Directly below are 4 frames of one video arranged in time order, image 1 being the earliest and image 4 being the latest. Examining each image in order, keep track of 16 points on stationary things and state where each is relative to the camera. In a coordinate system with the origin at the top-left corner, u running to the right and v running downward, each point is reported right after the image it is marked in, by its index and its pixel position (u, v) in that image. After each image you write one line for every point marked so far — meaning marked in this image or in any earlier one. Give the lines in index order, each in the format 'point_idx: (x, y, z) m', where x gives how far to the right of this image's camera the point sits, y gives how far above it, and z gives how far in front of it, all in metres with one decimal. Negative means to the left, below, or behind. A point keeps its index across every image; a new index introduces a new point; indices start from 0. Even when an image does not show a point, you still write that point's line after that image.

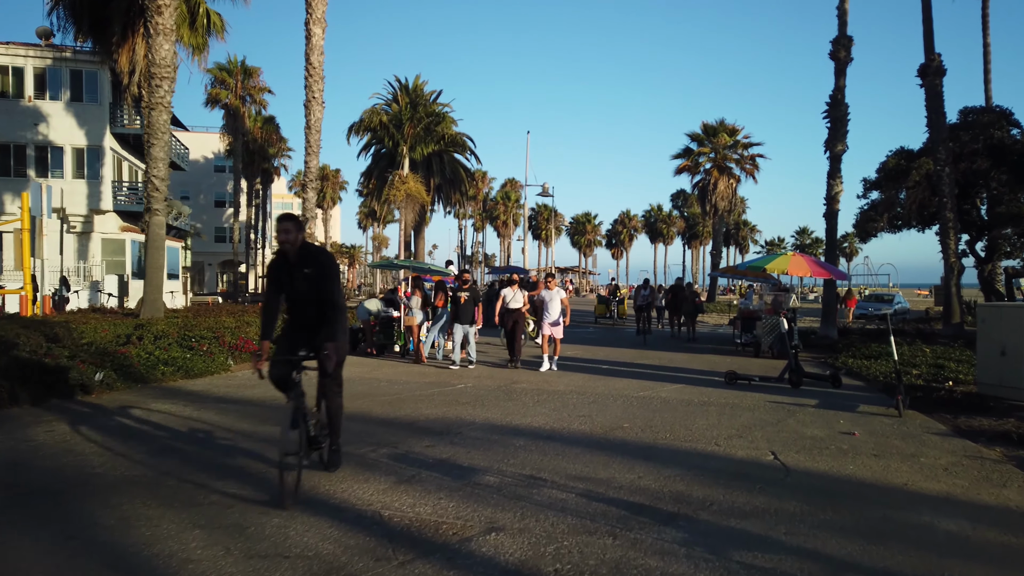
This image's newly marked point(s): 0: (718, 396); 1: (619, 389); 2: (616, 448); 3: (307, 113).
0: (+2.9, -1.5, +10.5) m
1: (+1.6, -1.5, +11.0) m
2: (+1.0, -1.5, +7.1) m
3: (-5.3, +4.5, +19.5) m
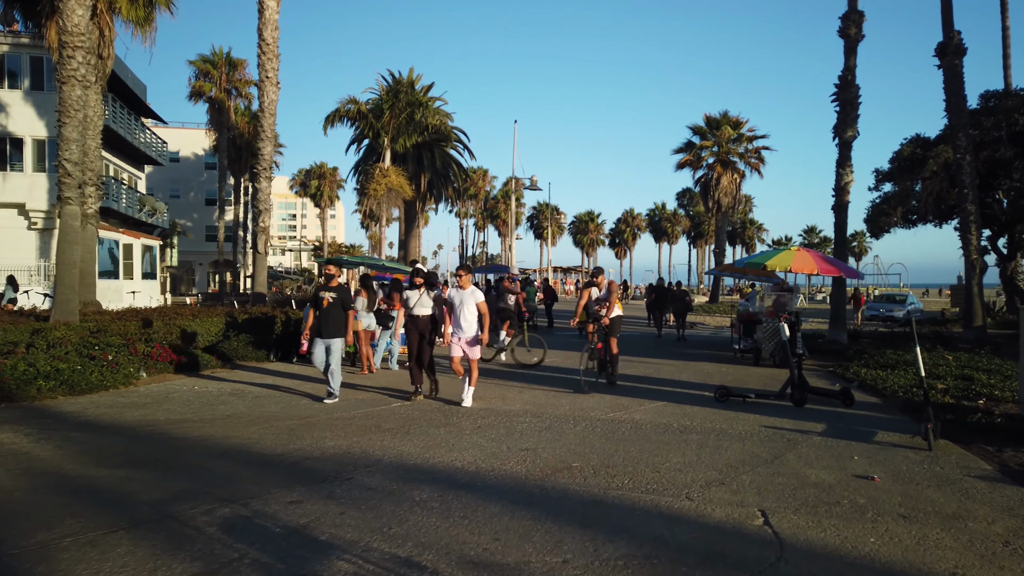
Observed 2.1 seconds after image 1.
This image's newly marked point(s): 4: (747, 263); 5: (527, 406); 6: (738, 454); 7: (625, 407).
0: (+2.2, -1.5, +8.6) m
1: (+0.9, -1.5, +9.1) m
2: (+0.3, -1.5, +5.2) m
3: (-5.9, +4.5, +17.7) m
4: (+4.9, +0.5, +15.9) m
5: (+0.2, -1.5, +9.3) m
6: (+2.0, -1.5, +6.8) m
7: (+1.4, -1.5, +9.3) m
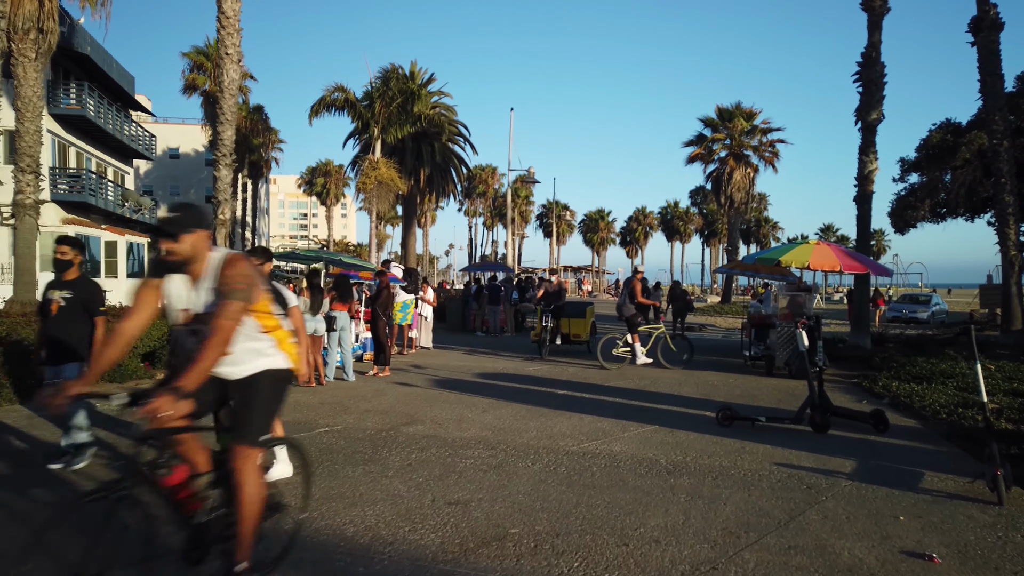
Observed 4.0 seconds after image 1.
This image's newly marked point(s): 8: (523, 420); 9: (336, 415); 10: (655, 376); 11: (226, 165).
0: (+1.7, -1.5, +6.8) m
1: (+0.4, -1.5, +7.4) m
2: (-0.3, -1.5, +3.4) m
3: (-6.2, +4.6, +16.1) m
4: (+4.6, +0.6, +14.1) m
5: (-0.3, -1.4, +7.6) m
6: (+1.5, -1.5, +5.0) m
7: (+0.9, -1.5, +7.5) m
8: (+0.1, -1.5, +8.4) m
9: (-2.0, -1.4, +8.5) m
10: (+2.3, -1.4, +12.4) m
11: (-6.1, +2.6, +16.2) m
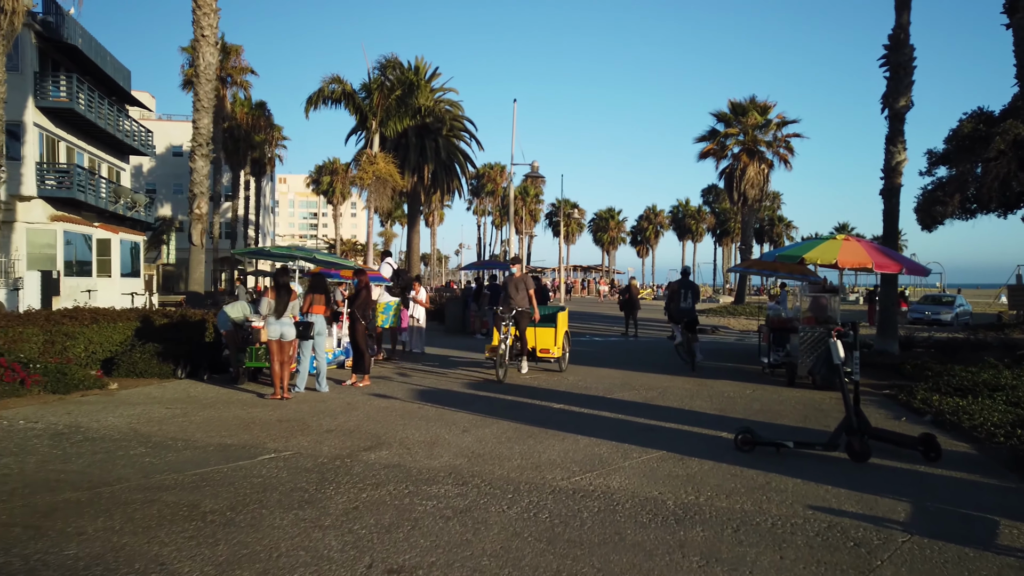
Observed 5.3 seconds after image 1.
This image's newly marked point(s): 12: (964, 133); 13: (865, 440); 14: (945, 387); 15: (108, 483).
0: (+1.5, -1.5, +5.6) m
1: (+0.2, -1.5, +6.1) m
2: (-0.5, -1.5, +2.2) m
3: (-6.2, +4.6, +15.0) m
4: (+4.5, +0.5, +12.8) m
5: (-0.5, -1.5, +6.4) m
6: (+1.3, -1.5, +3.8) m
7: (+0.8, -1.5, +6.3) m
8: (0.0, -1.5, +7.2) m
9: (-2.1, -1.4, +7.3) m
10: (+2.2, -1.5, +11.2) m
11: (-6.1, +2.6, +15.1) m
12: (+11.8, +4.1, +19.9) m
13: (+3.1, -1.3, +6.5) m
14: (+6.1, -1.4, +10.6) m
15: (-2.9, -1.4, +5.5) m
